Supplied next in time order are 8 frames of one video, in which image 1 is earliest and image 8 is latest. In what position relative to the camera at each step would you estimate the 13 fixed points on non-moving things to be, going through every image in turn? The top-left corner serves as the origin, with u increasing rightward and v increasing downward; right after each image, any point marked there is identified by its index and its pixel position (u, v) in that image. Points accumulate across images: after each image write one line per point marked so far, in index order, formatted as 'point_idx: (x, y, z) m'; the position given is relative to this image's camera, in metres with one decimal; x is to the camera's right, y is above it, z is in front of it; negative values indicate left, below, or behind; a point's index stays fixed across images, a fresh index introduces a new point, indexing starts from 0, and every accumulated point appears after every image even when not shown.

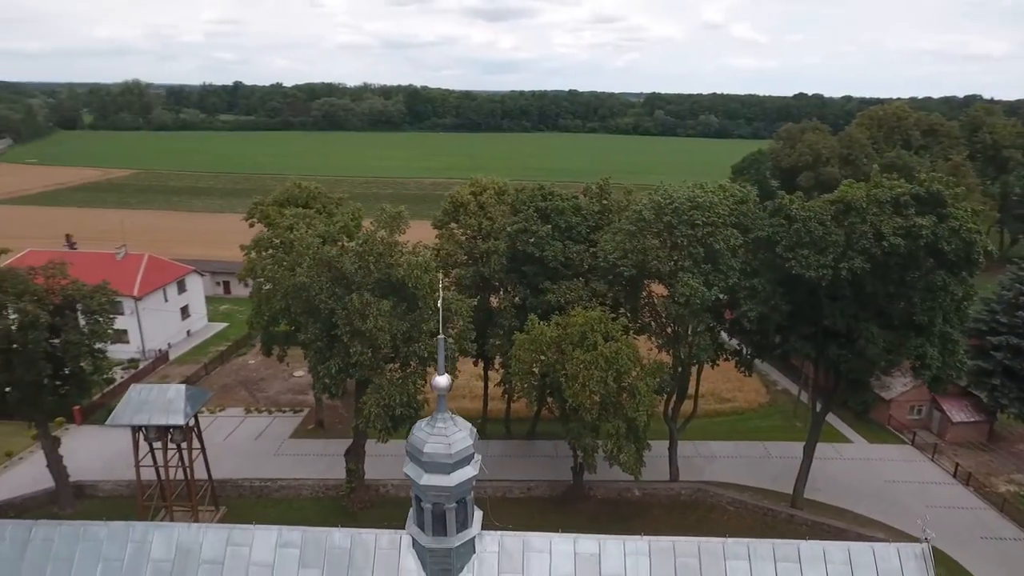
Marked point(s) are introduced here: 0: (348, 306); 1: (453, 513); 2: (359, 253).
0: (-5.0, -0.6, +19.2) m
1: (-0.8, -3.2, +9.0) m
2: (-4.8, +1.1, +19.6) m
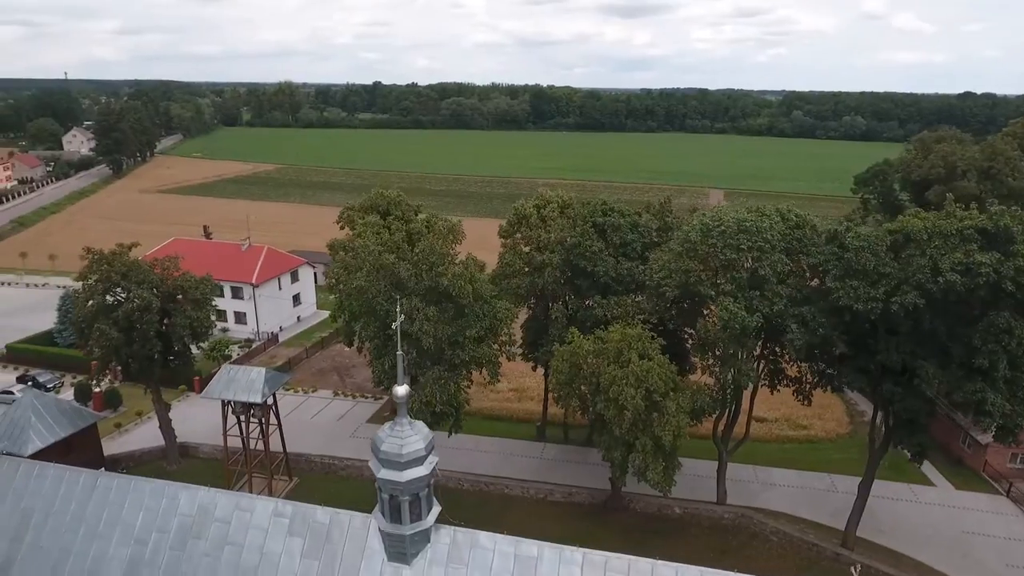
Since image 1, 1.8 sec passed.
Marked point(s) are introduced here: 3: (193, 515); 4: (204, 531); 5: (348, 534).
0: (-3.8, -0.8, +21.1) m
1: (-1.6, -3.6, +10.4) m
2: (-3.4, +0.9, +21.5) m
3: (-5.8, -4.1, +11.4) m
4: (-5.6, -4.4, +11.3) m
5: (-2.9, -4.3, +10.9) m
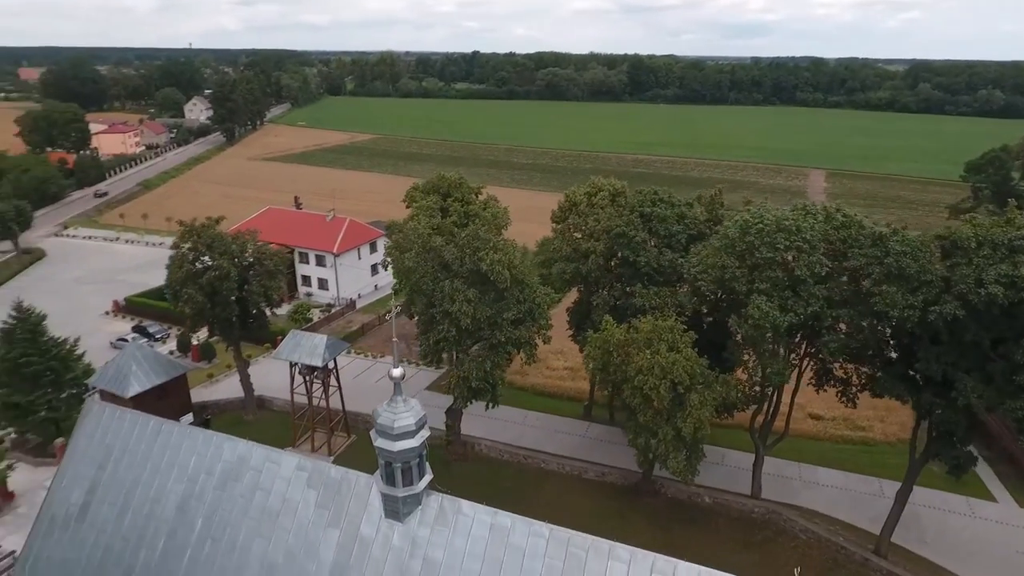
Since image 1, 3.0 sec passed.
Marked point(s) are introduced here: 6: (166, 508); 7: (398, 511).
0: (-2.5, -0.1, +22.7) m
1: (-2.0, -3.5, +11.9) m
2: (-2.0, +1.5, +22.9) m
3: (-6.0, -3.8, +13.5) m
4: (-5.8, -4.0, +13.3) m
5: (-3.2, -4.1, +12.6) m
6: (-7.5, -4.7, +13.5) m
7: (-2.2, -4.3, +12.1) m
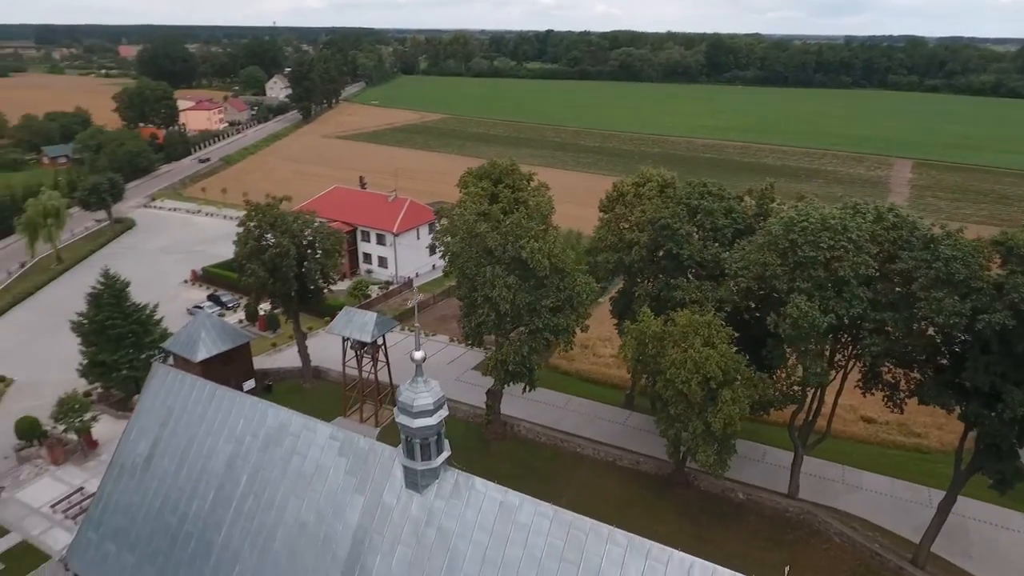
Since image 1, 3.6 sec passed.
0: (-1.0, +0.4, +23.4) m
1: (-1.8, -3.2, +12.8) m
2: (-0.4, +2.1, +23.6) m
3: (-5.6, -3.3, +14.8) m
4: (-5.4, -3.6, +14.6) m
5: (-2.9, -3.8, +13.7) m
6: (-7.1, -4.2, +15.0) m
7: (-2.0, -4.1, +13.0) m
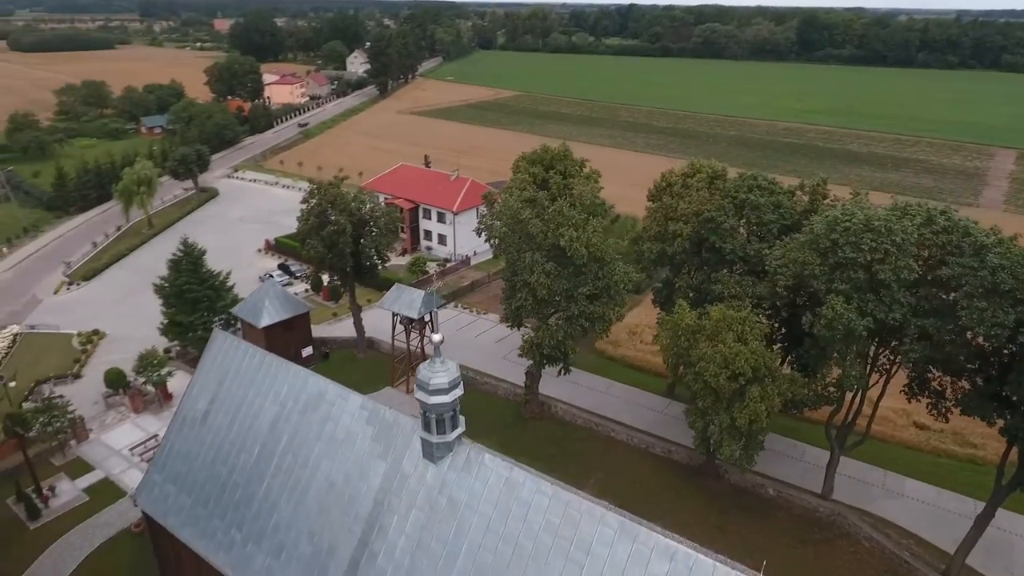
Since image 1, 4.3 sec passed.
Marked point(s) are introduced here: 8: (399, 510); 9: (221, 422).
0: (+0.5, +1.0, +24.2) m
1: (-1.6, -2.9, +13.8) m
2: (+1.2, +2.6, +24.2) m
3: (-5.1, -2.8, +16.3) m
4: (-5.0, -3.1, +16.1) m
5: (-2.6, -3.5, +14.9) m
6: (-6.7, -3.6, +16.7) m
7: (-1.8, -3.8, +14.2) m
8: (-2.6, -5.0, +14.2) m
9: (-8.0, -3.7, +17.3) m
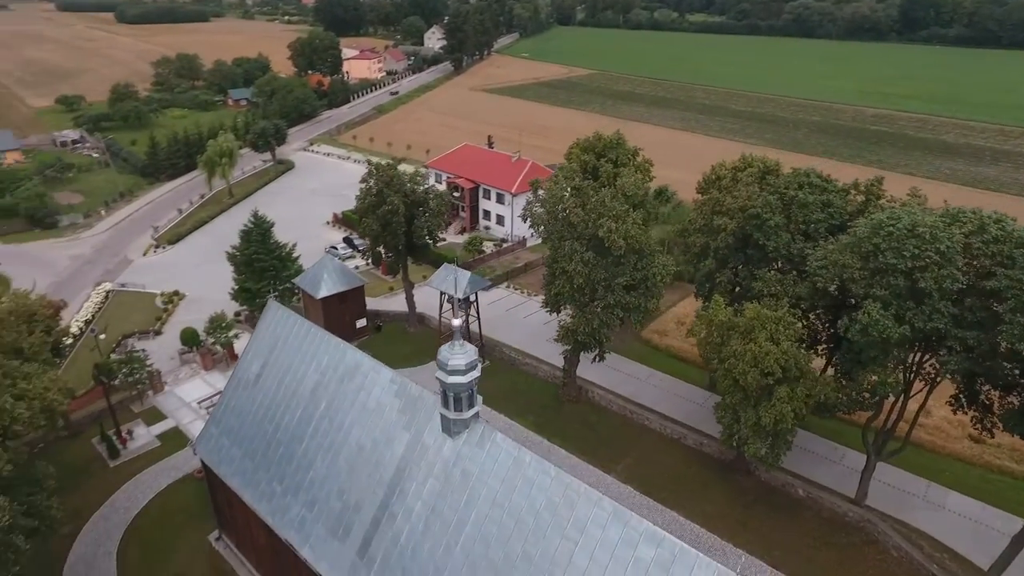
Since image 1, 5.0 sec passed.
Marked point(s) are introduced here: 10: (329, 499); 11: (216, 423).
0: (+2.1, +1.5, +24.8) m
1: (-1.3, -2.7, +14.9) m
2: (+2.9, +3.1, +24.7) m
3: (-4.6, -2.2, +17.7) m
4: (-4.4, -2.5, +17.5) m
5: (-2.2, -3.1, +16.0) m
6: (-6.1, -3.0, +18.3) m
7: (-1.5, -3.5, +15.3) m
8: (-2.3, -4.7, +15.4) m
9: (-7.4, -2.9, +19.0) m
10: (-4.9, -5.6, +16.5) m
11: (-9.3, -4.3, +19.7) m
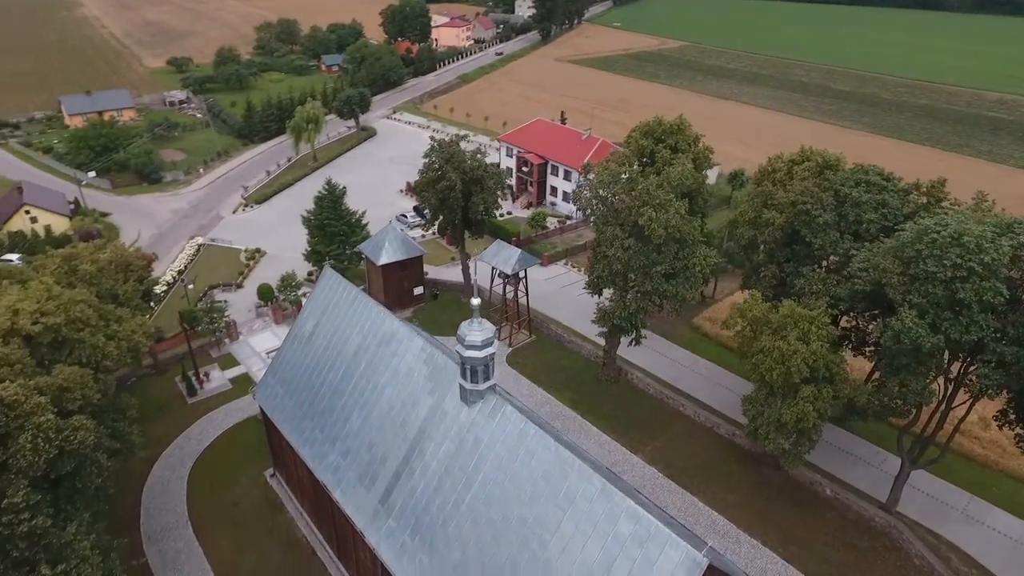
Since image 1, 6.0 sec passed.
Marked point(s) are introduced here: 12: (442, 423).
0: (+3.9, +2.2, +25.5) m
1: (-1.0, -2.2, +16.2) m
2: (+4.8, +3.7, +25.2) m
3: (-3.8, -1.4, +19.4) m
4: (-3.8, -1.7, +19.2) m
5: (-1.8, -2.5, +17.5) m
6: (-5.3, -2.0, +20.2) m
7: (-1.2, -3.0, +16.7) m
8: (-2.1, -4.1, +17.0) m
9: (-6.5, -1.9, +21.1) m
10: (-4.5, -4.8, +18.5) m
11: (-8.4, -3.0, +22.1) m
12: (-1.9, -3.7, +17.0) m
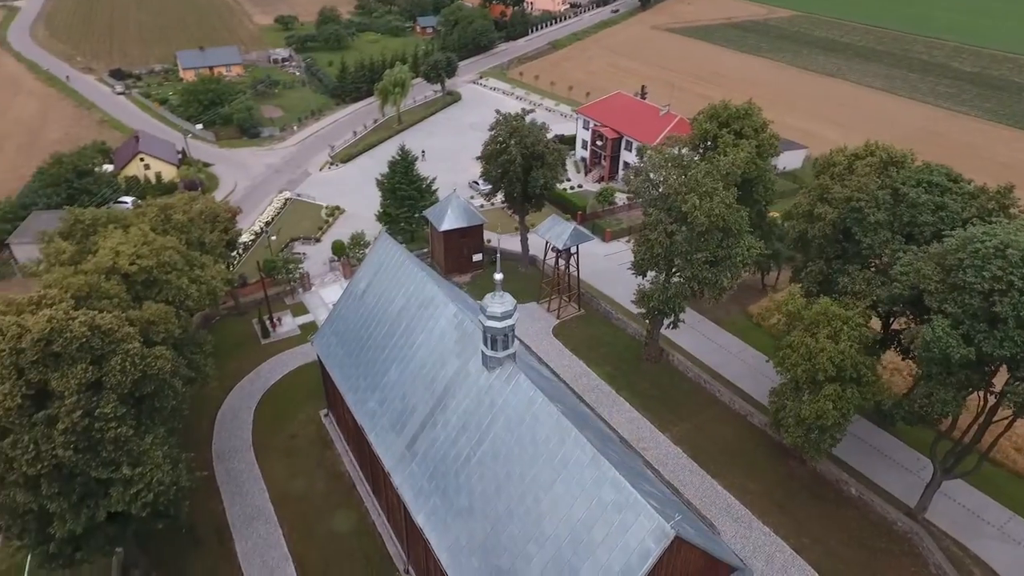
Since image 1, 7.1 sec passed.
0: (+5.9, +2.9, +26.0) m
1: (-0.5, -1.5, +17.7) m
2: (+6.8, +4.3, +25.5) m
3: (-2.8, -0.3, +21.1) m
4: (-2.8, -0.7, +21.0) m
5: (-1.2, -1.7, +19.1) m
6: (-4.2, -0.8, +22.2) m
7: (-0.7, -2.2, +18.2) m
8: (-1.6, -3.3, +18.7) m
9: (-5.3, -0.5, +23.2) m
10: (-3.9, -3.7, +20.5) m
11: (-7.2, -1.4, +24.5) m
12: (-1.4, -2.9, +18.7) m
